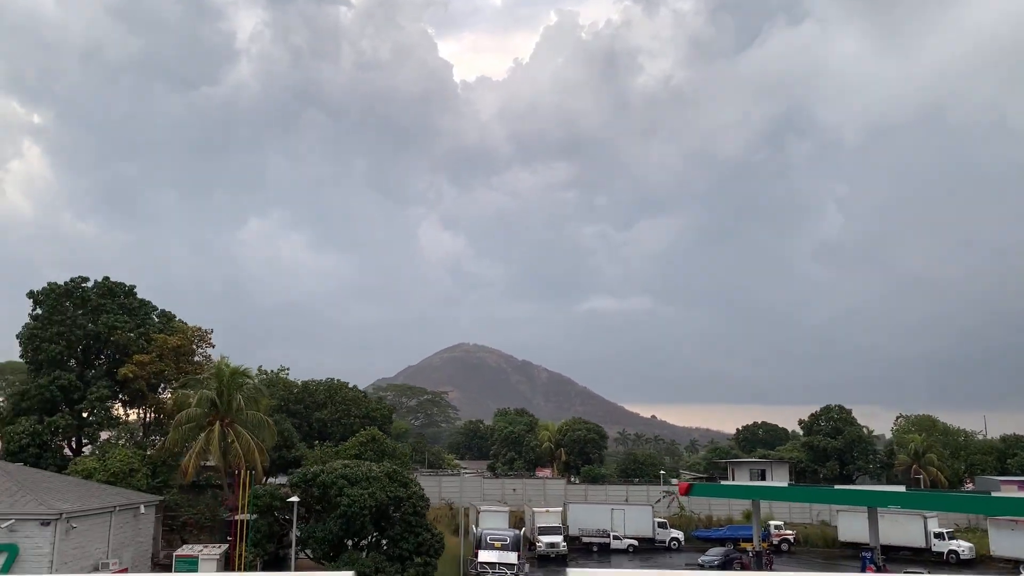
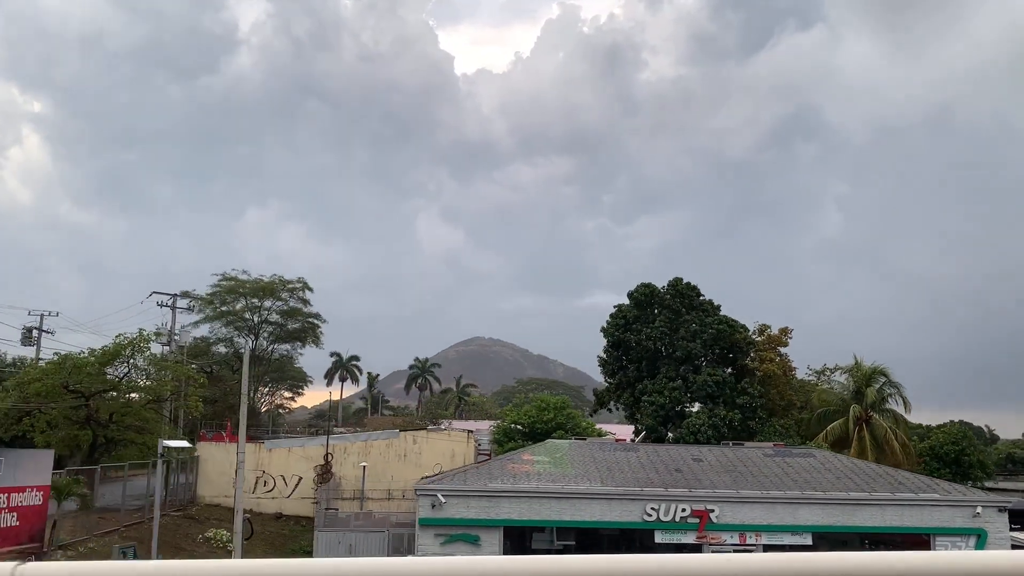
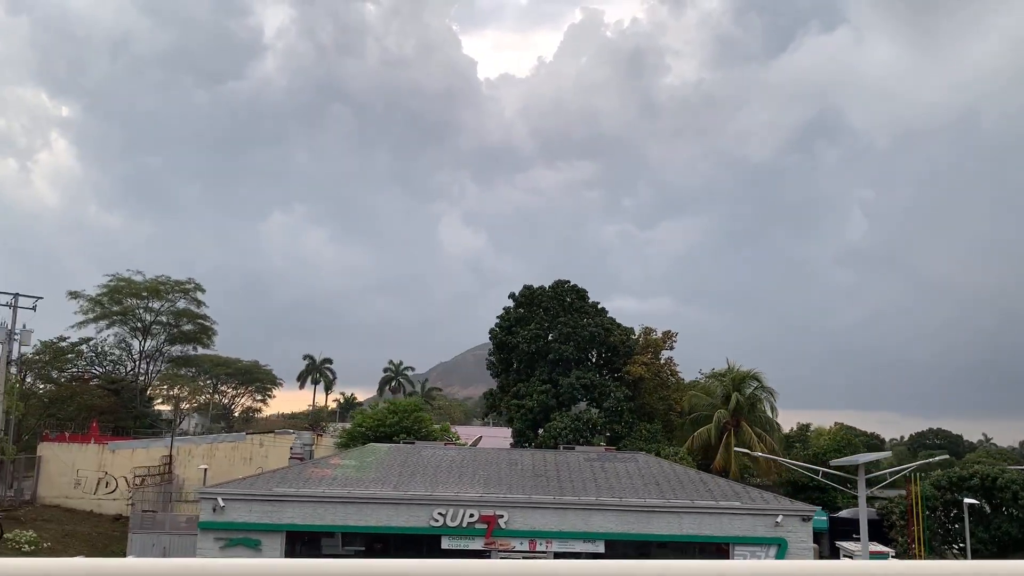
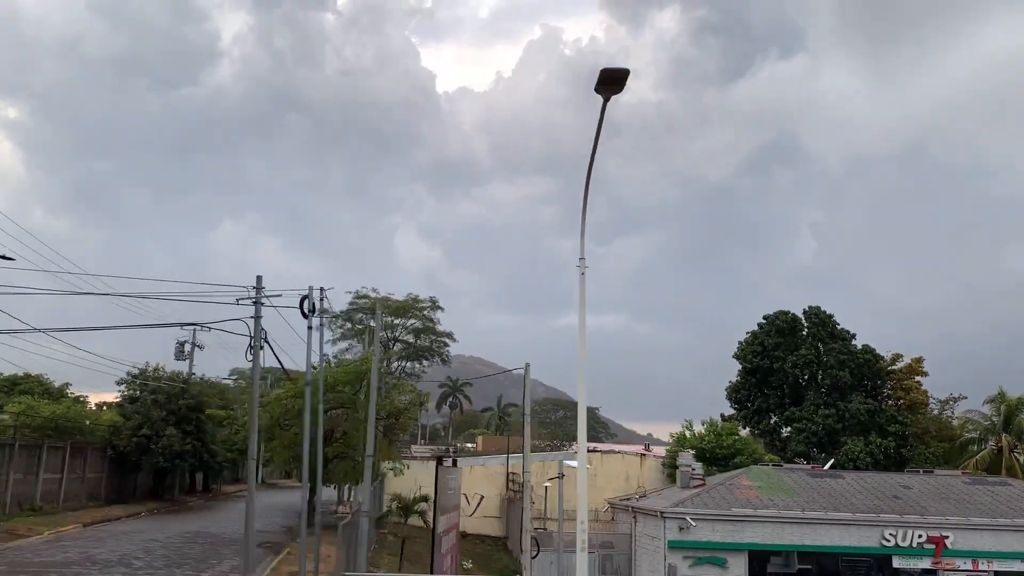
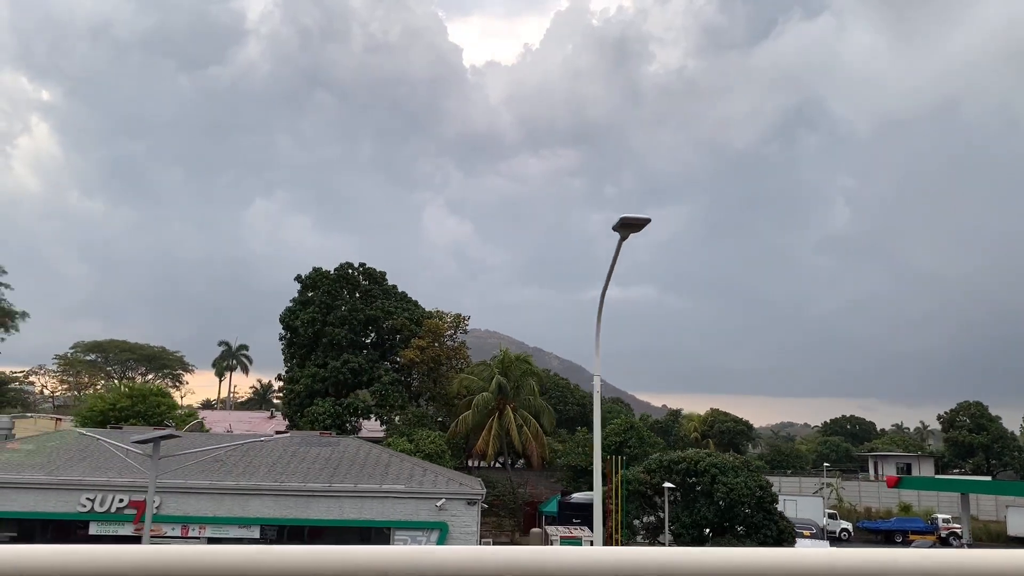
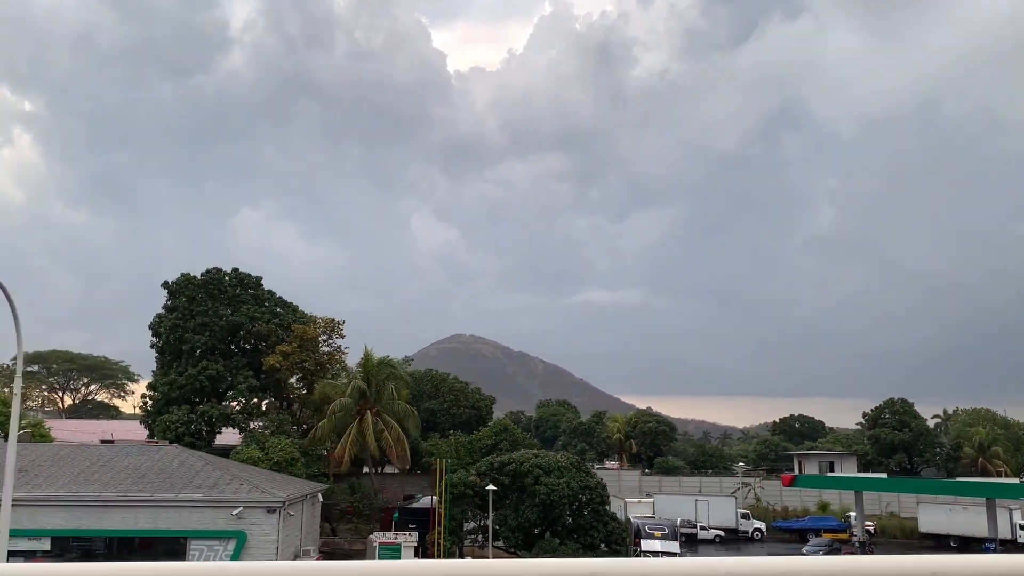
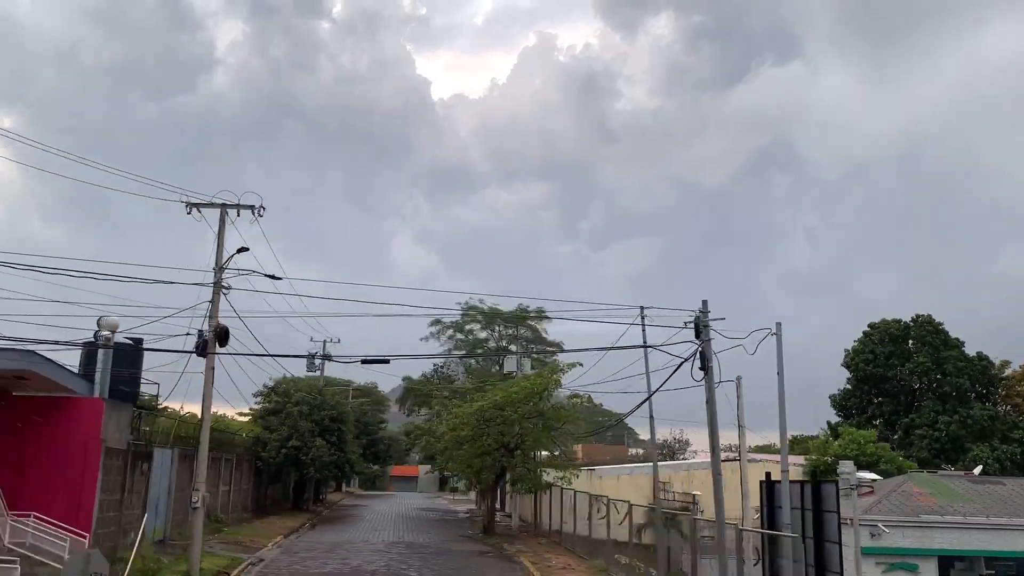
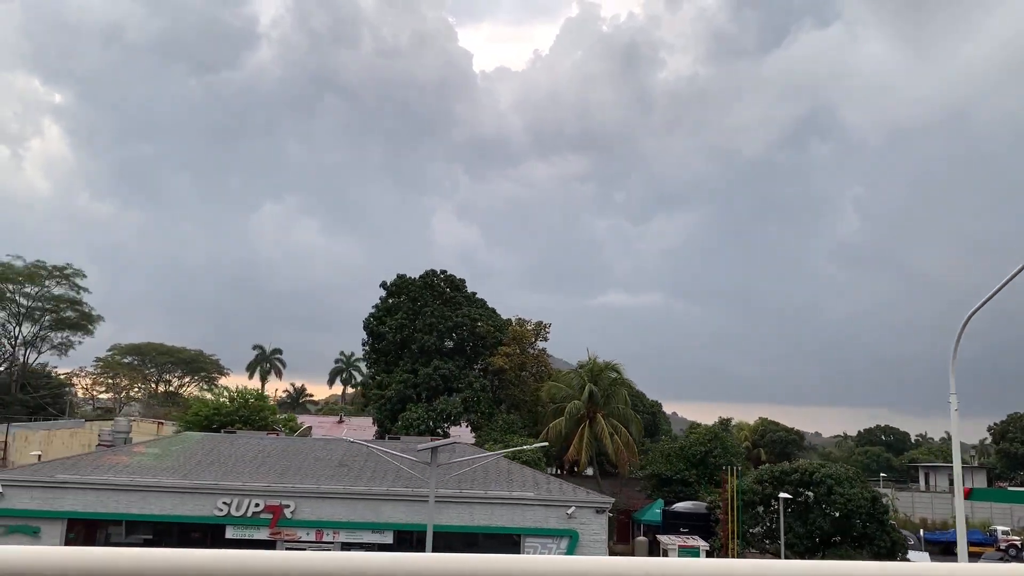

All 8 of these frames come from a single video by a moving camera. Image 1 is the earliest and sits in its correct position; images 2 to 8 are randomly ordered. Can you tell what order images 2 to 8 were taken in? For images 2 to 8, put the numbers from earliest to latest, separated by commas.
6, 5, 8, 3, 2, 4, 7
